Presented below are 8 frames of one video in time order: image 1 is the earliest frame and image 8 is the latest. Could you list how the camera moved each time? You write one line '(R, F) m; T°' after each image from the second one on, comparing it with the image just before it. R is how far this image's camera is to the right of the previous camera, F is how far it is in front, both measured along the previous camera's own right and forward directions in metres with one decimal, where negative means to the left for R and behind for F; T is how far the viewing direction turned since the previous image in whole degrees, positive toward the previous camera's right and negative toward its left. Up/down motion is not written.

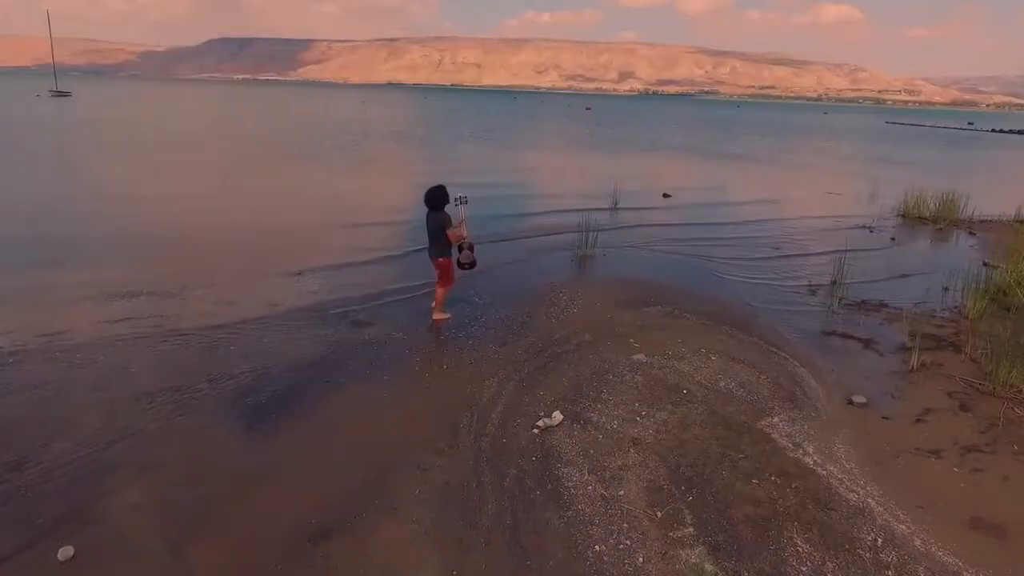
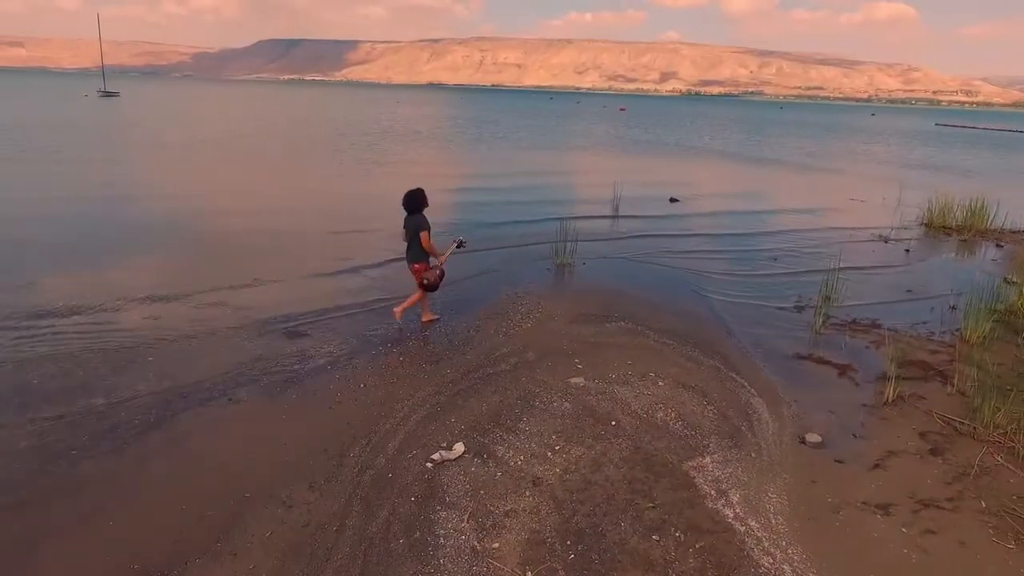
(+1.2, +0.6) m; -3°
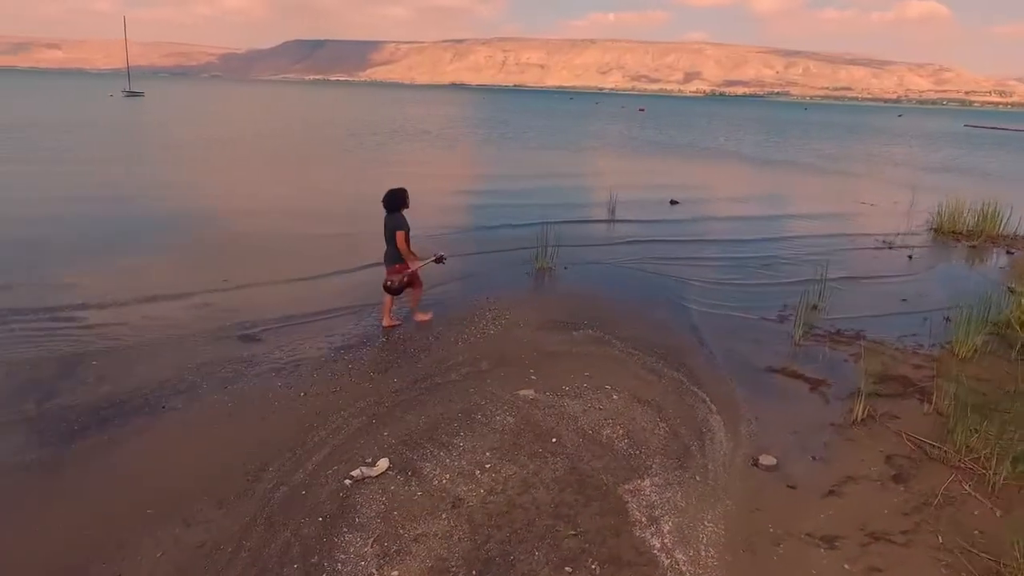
(+0.7, +0.3) m; -2°
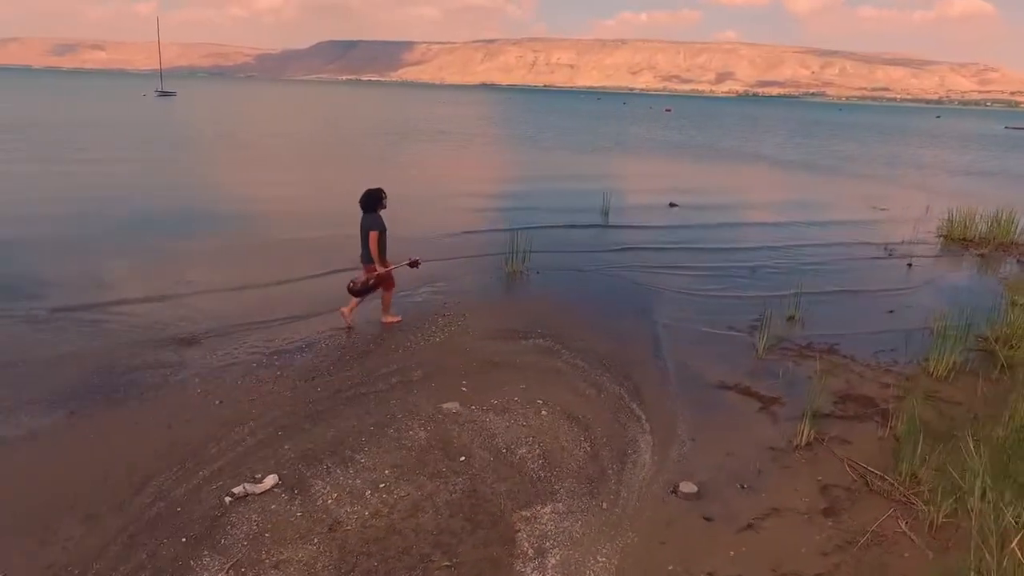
(+1.0, +0.3) m; -3°
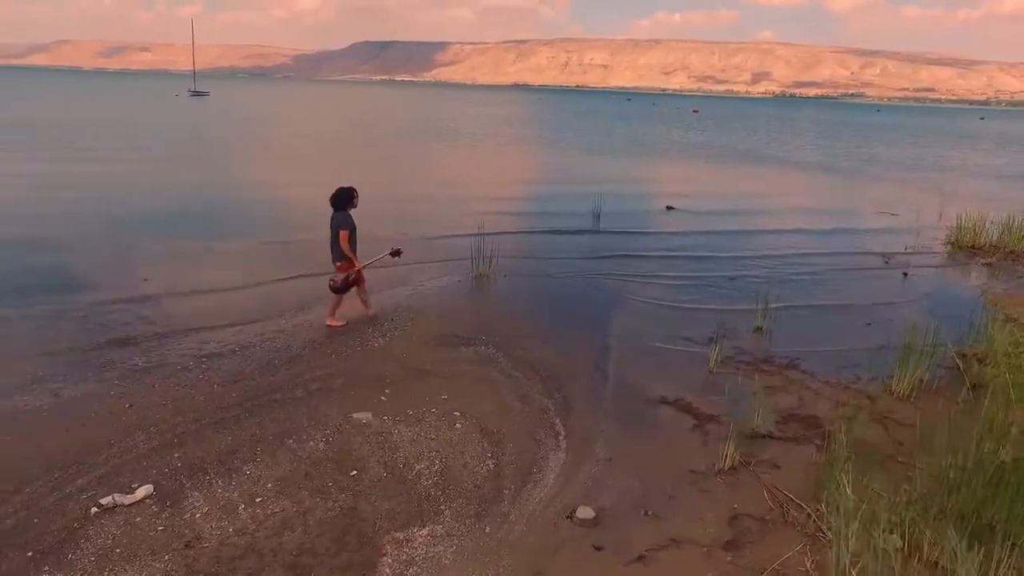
(+1.1, +0.3) m; -3°
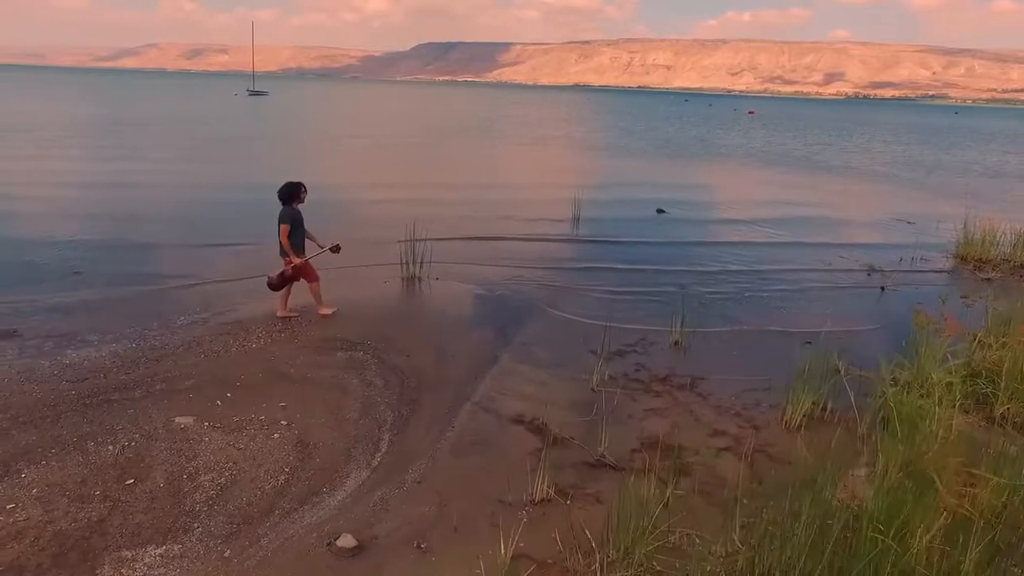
(+2.0, +0.5) m; -5°
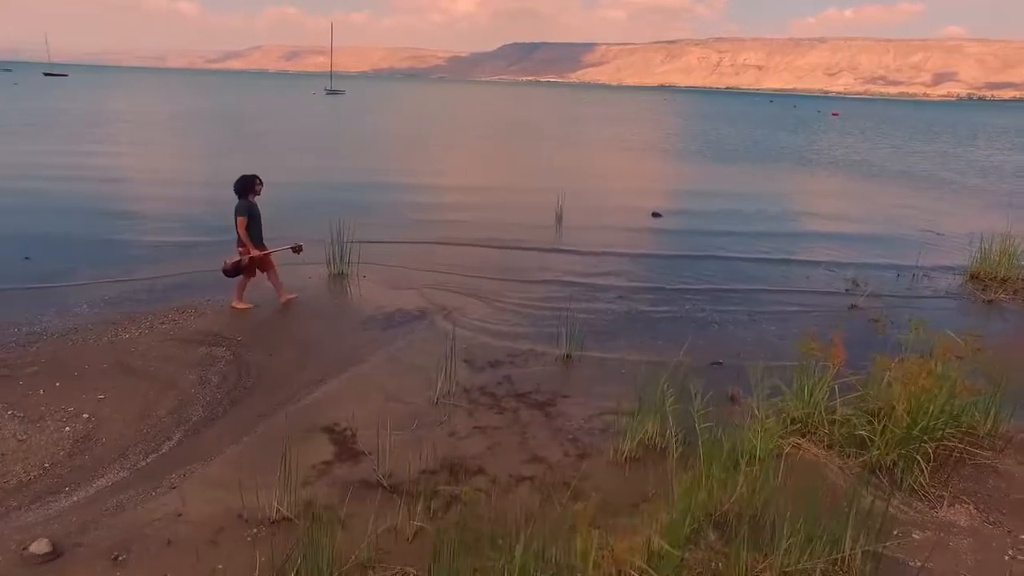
(+2.4, +0.6) m; -7°
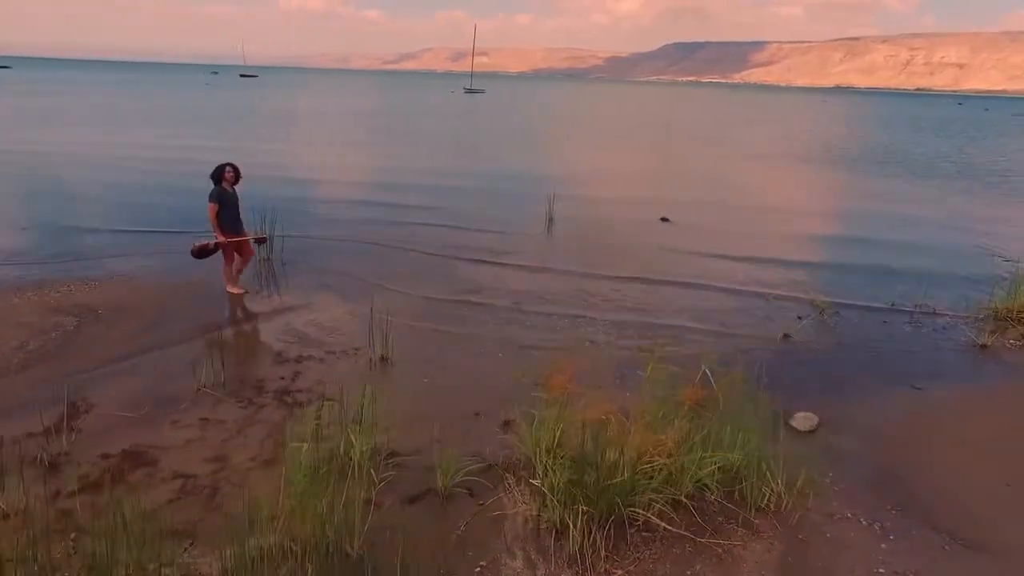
(+3.6, +0.9) m; -13°
